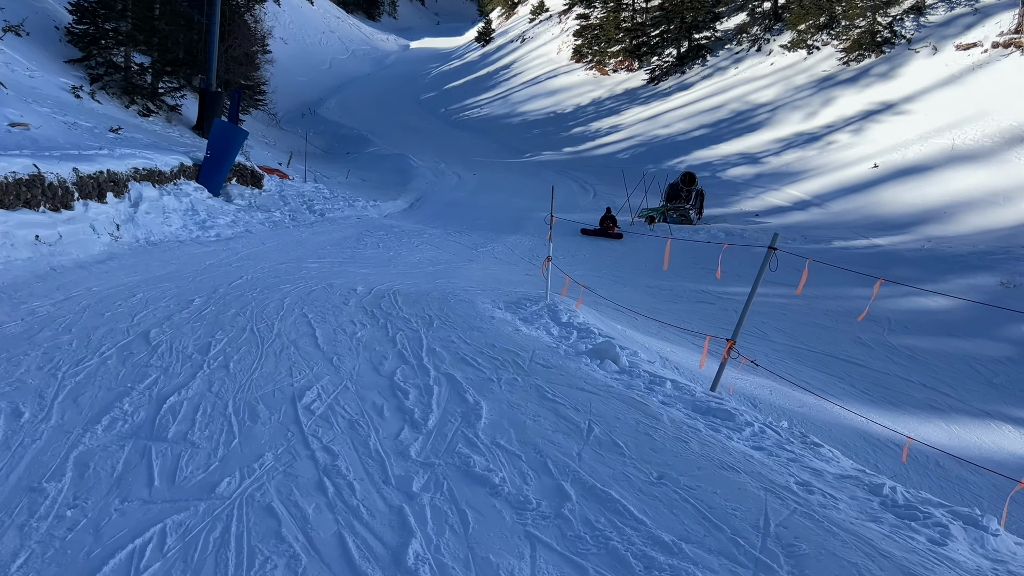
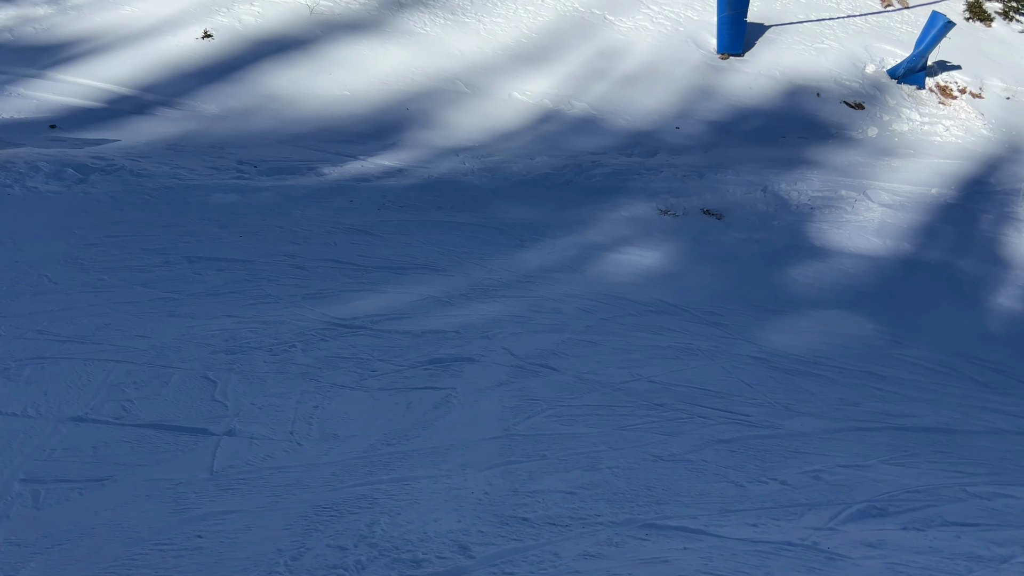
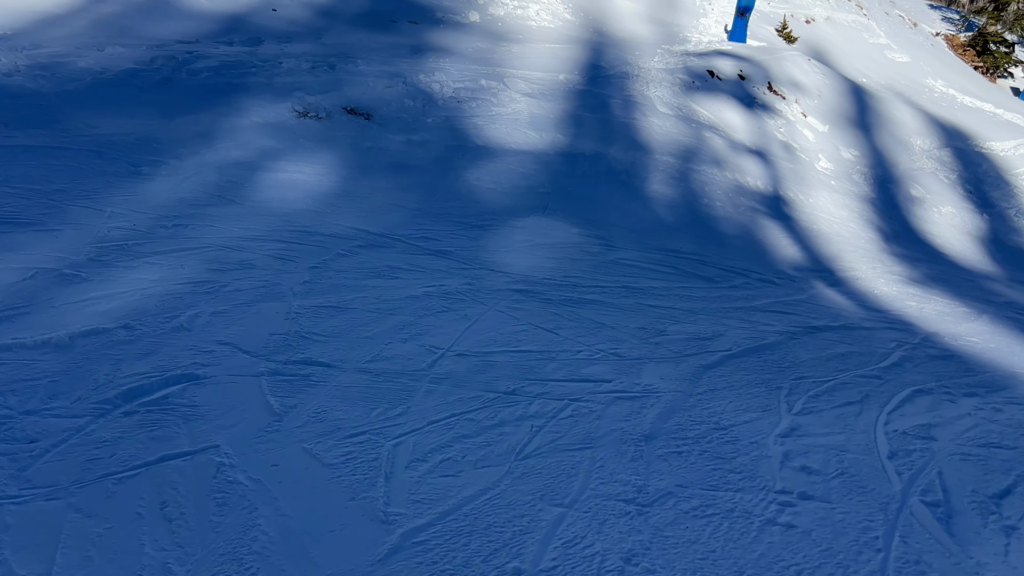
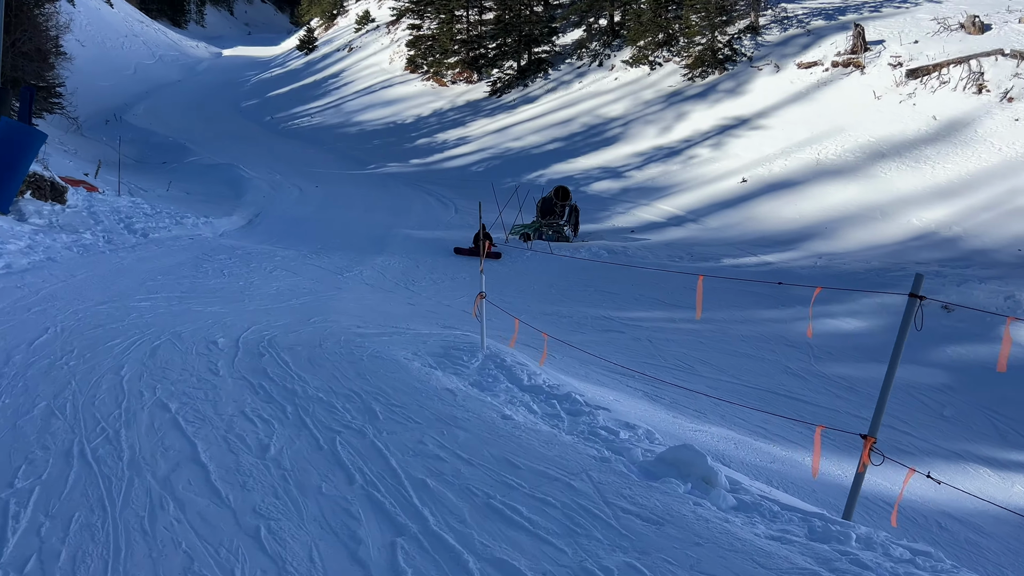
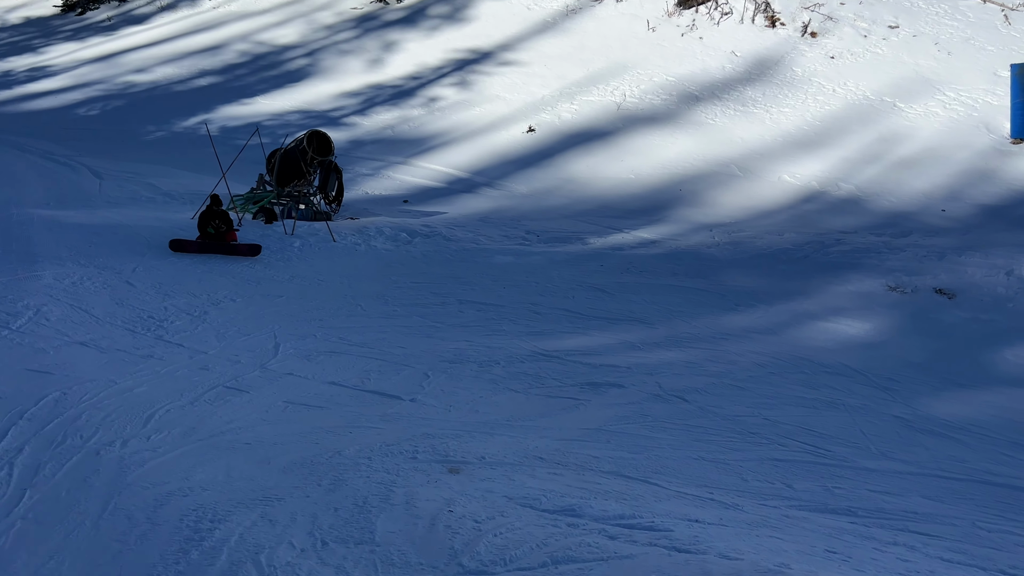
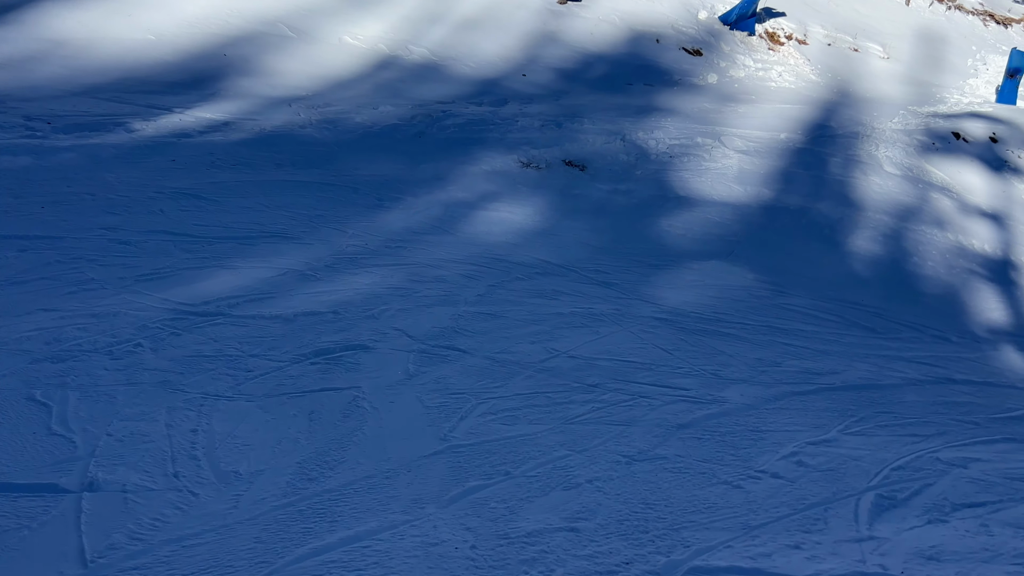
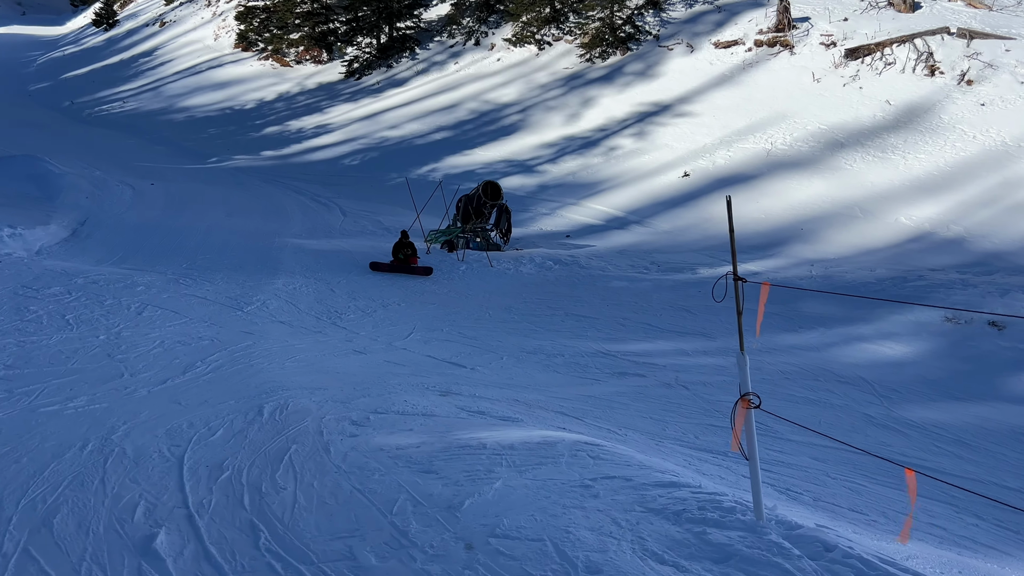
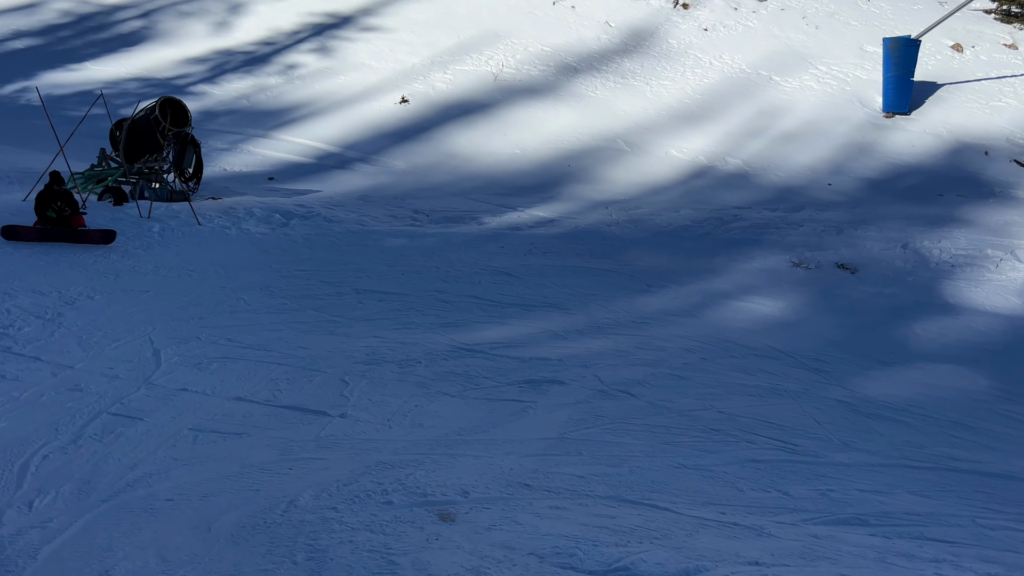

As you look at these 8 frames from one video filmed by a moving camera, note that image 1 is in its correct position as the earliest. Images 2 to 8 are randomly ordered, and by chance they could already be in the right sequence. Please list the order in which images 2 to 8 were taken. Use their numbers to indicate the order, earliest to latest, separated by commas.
4, 7, 5, 8, 2, 6, 3
